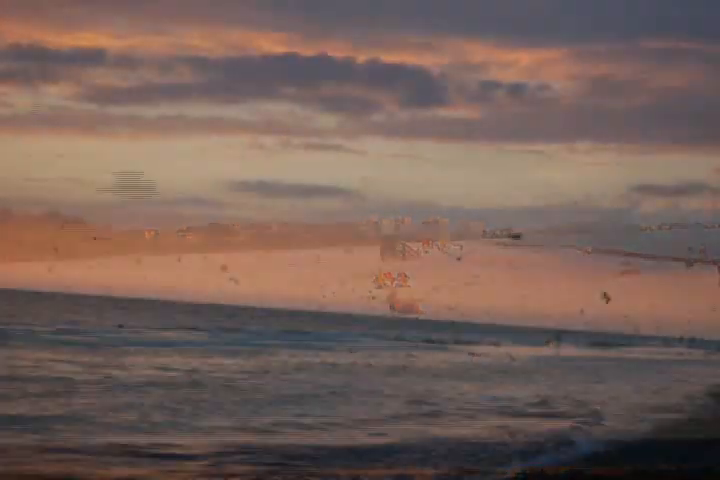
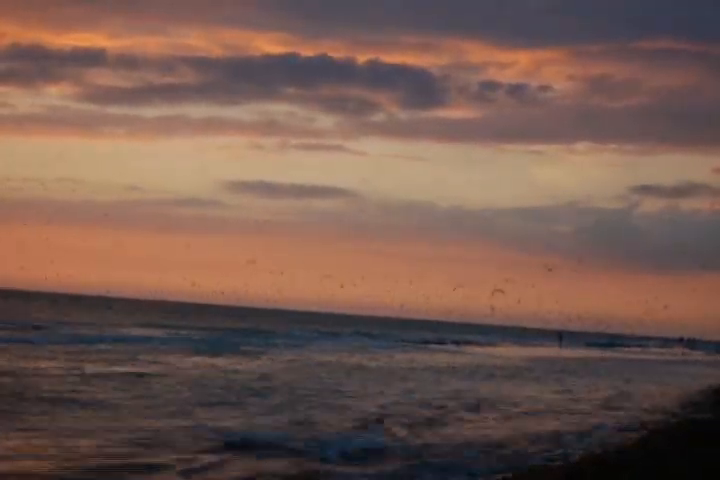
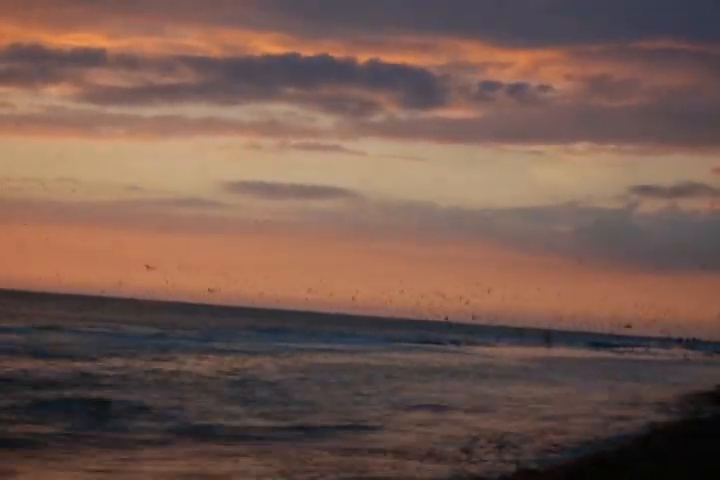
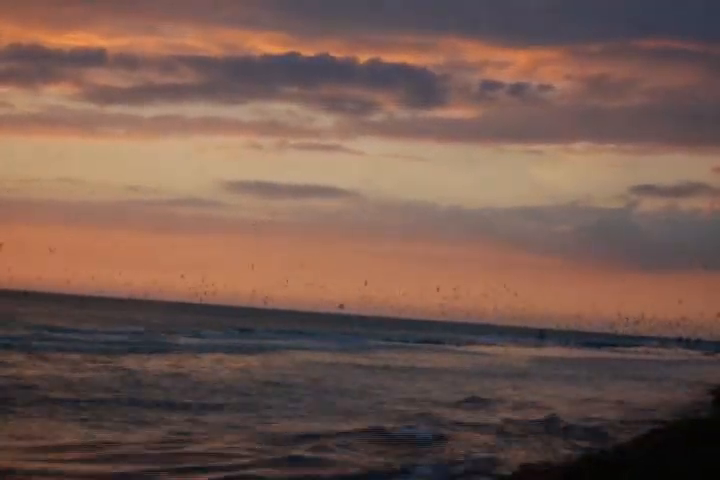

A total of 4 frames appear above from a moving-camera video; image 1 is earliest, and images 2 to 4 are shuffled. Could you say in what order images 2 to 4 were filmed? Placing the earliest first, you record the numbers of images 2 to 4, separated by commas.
3, 2, 4
